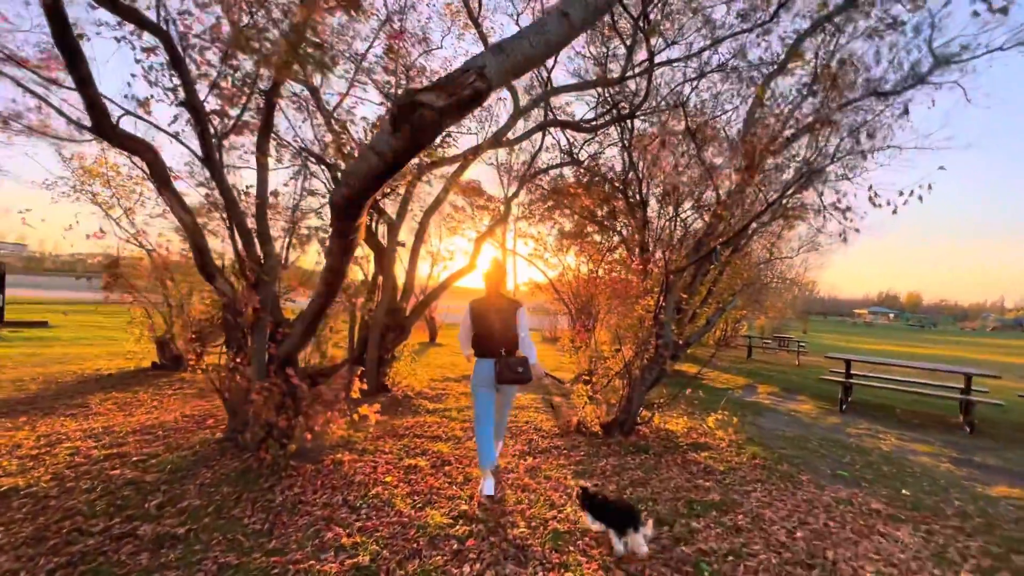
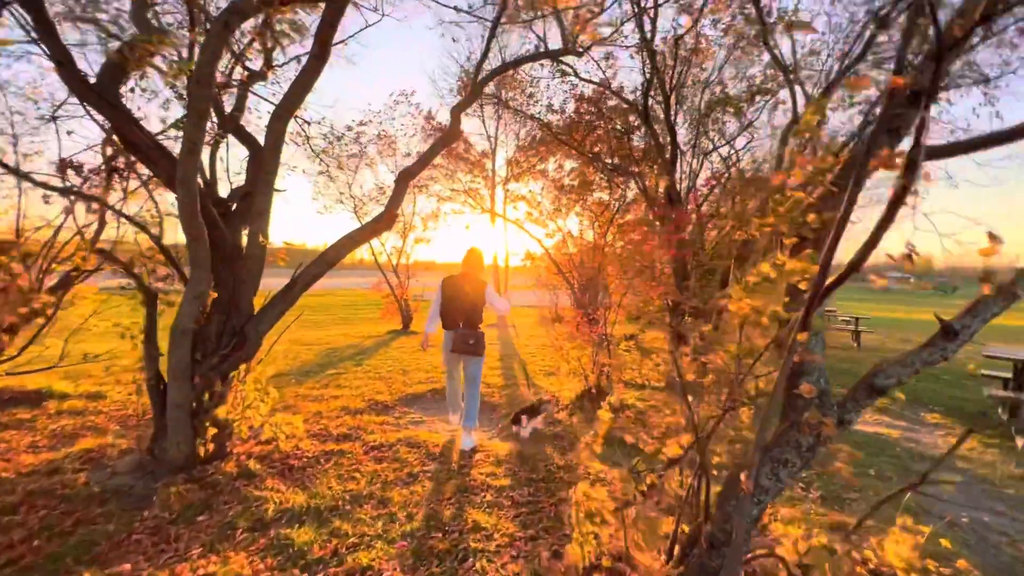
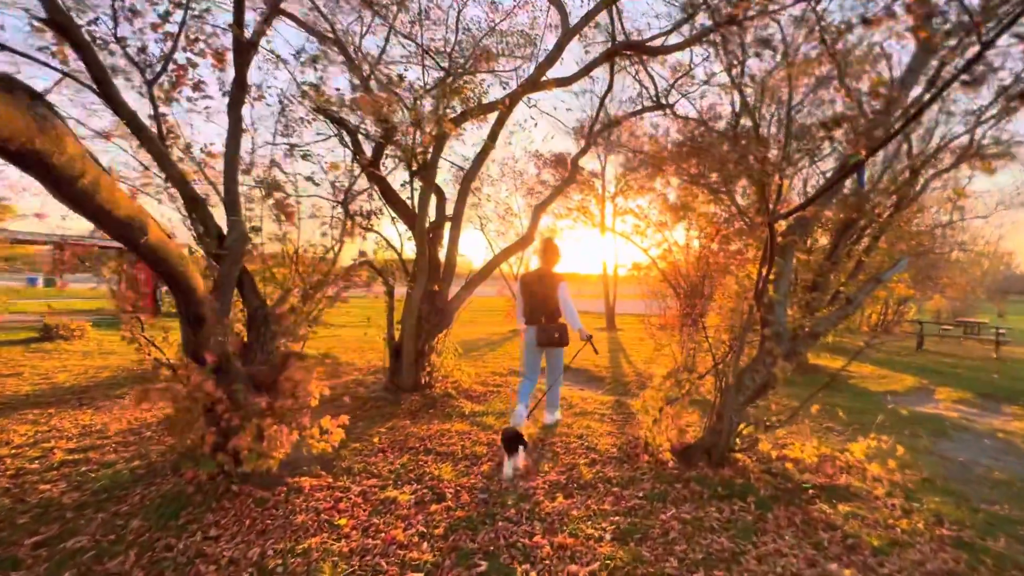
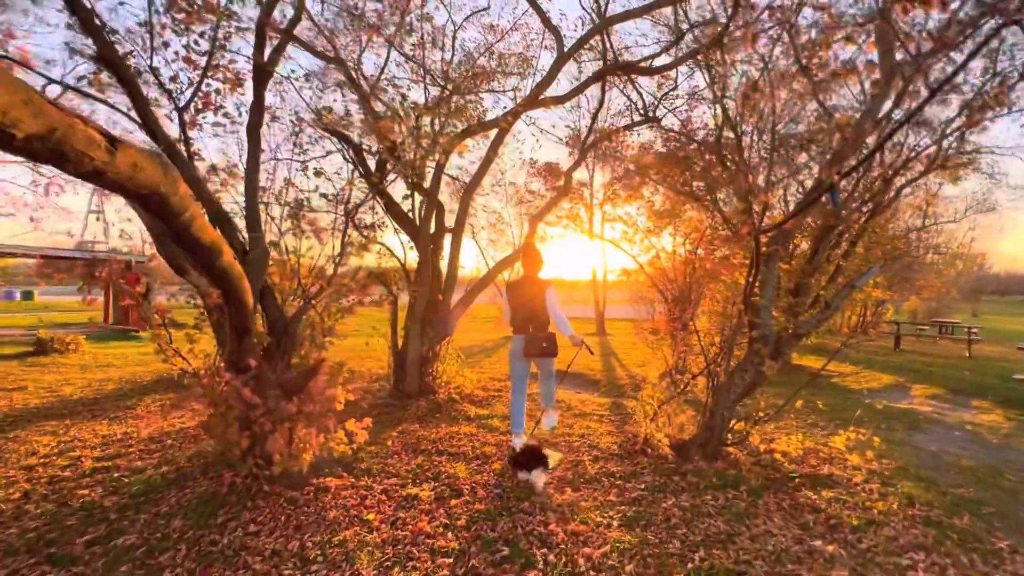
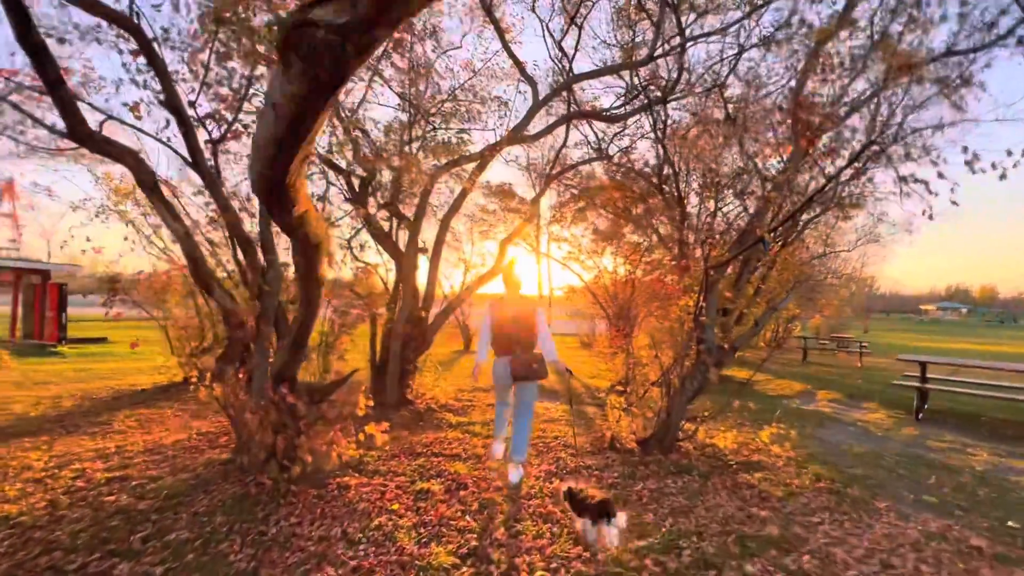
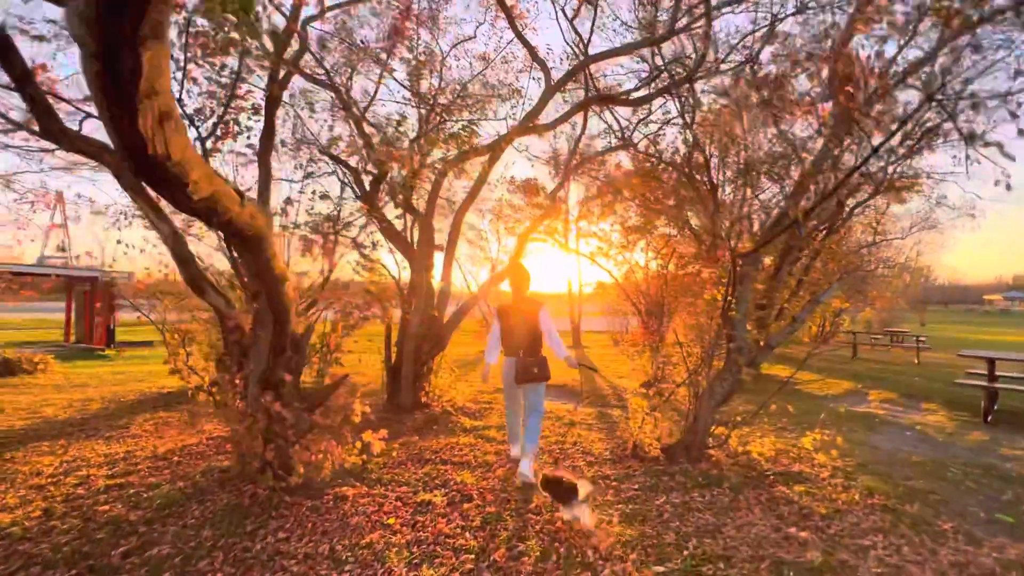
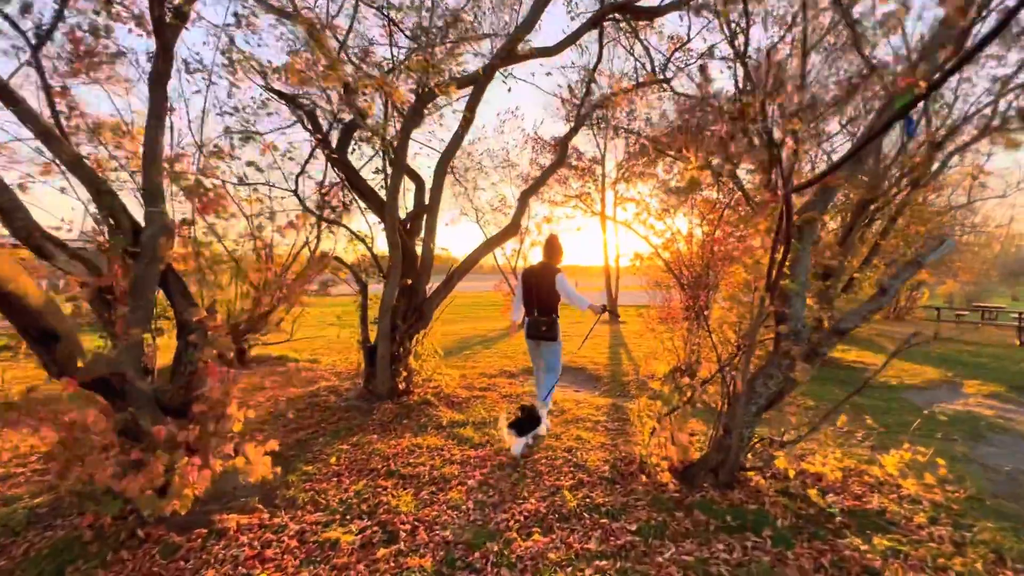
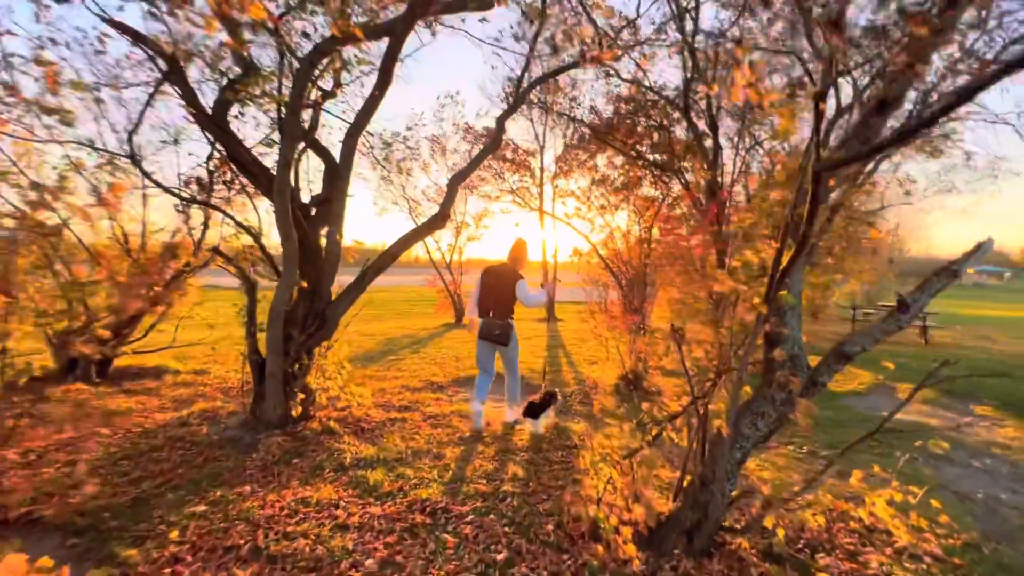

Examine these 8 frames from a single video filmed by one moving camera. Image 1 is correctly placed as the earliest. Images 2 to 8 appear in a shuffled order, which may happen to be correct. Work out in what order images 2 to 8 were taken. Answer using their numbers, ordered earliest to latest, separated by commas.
5, 6, 4, 3, 7, 8, 2
